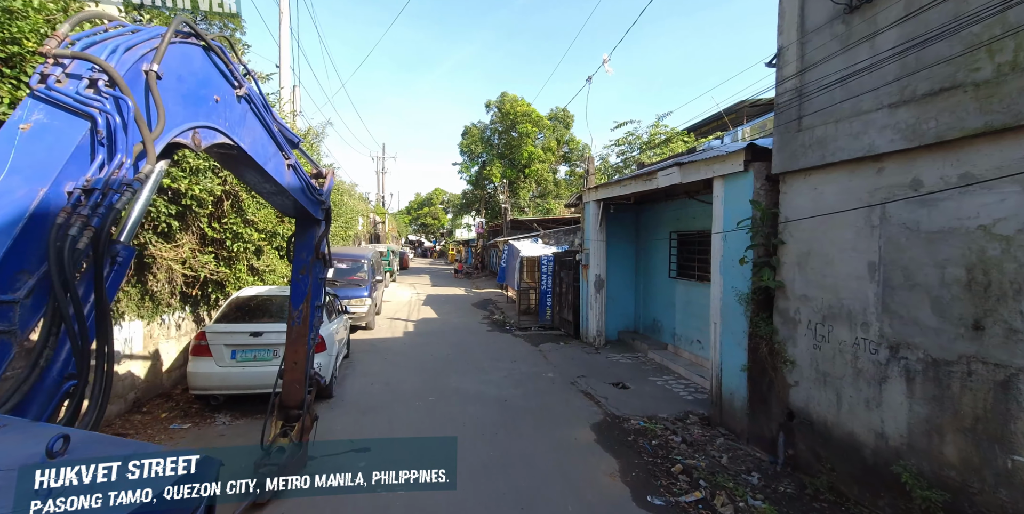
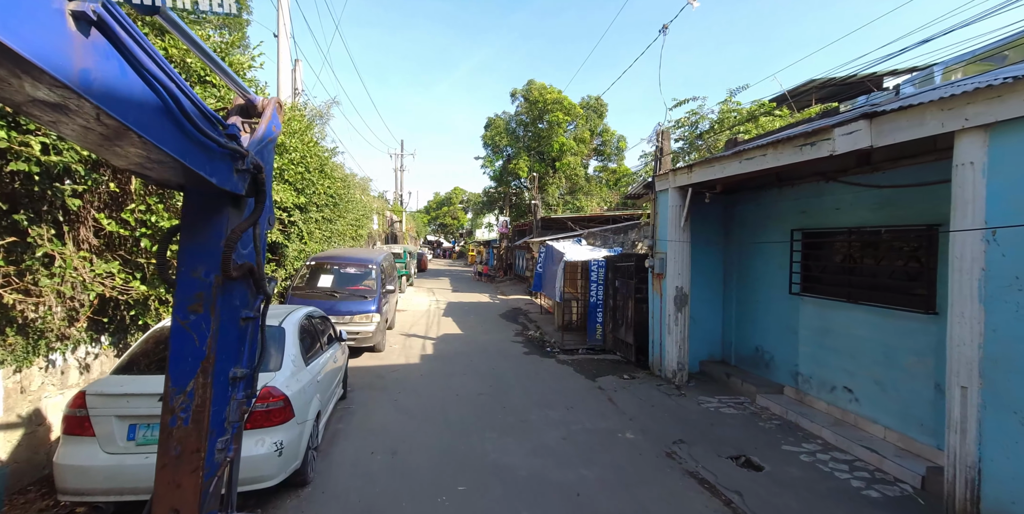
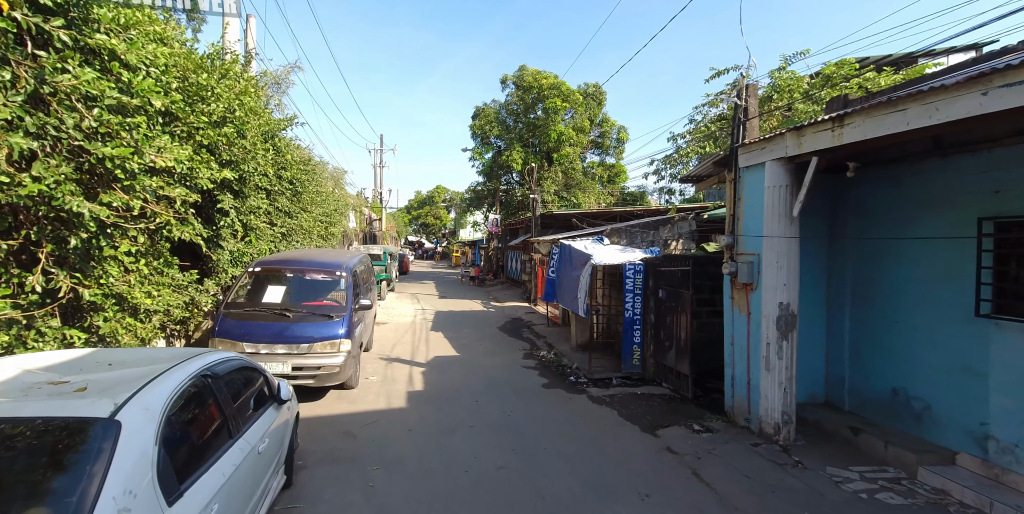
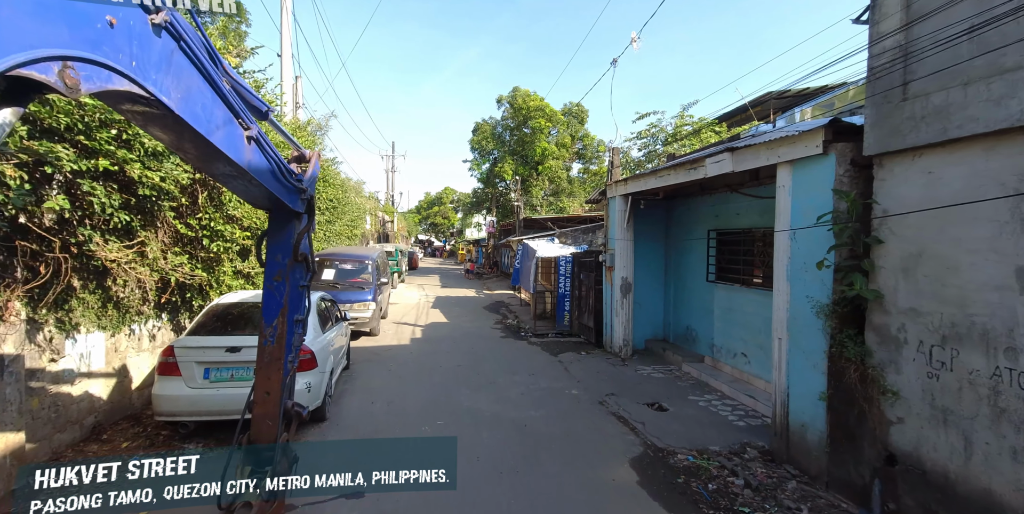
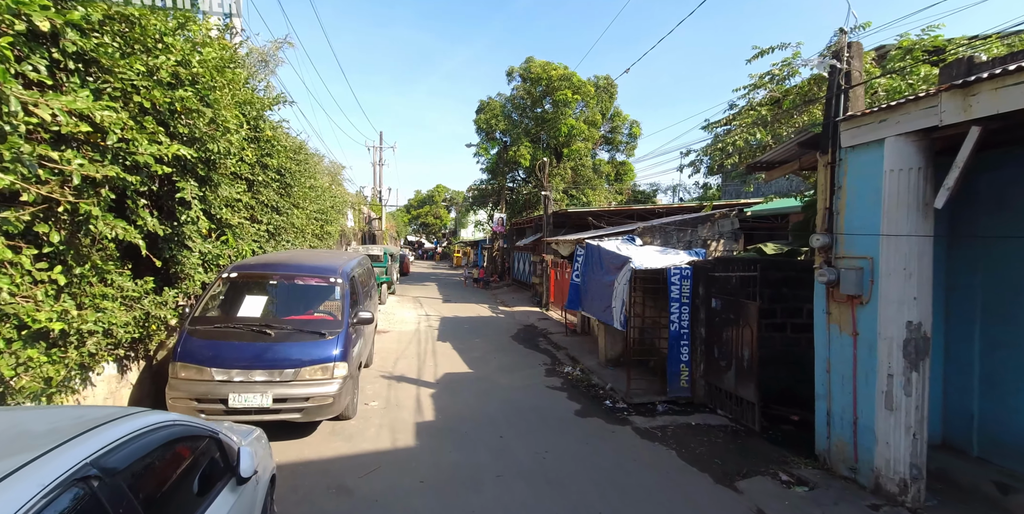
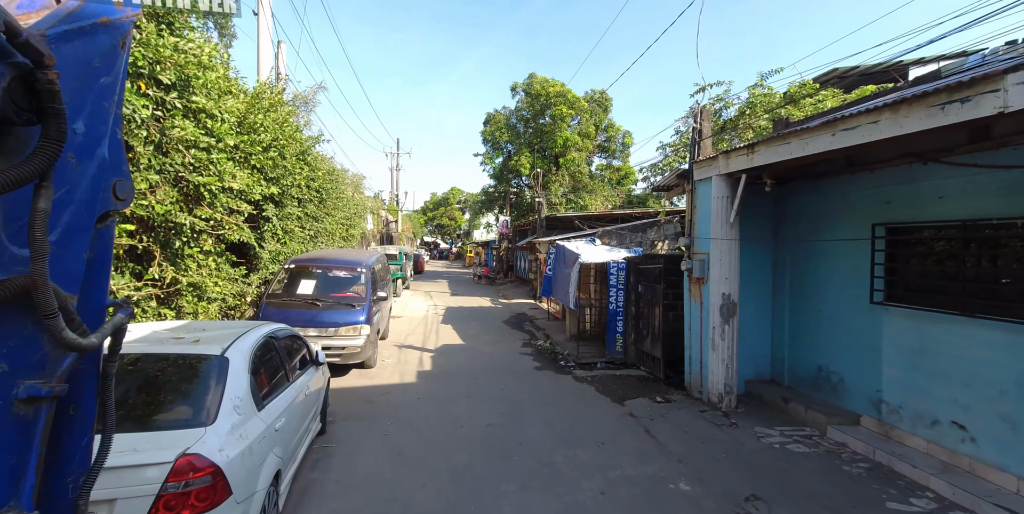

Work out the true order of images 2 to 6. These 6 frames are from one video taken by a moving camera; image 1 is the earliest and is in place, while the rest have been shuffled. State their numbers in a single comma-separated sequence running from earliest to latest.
4, 2, 6, 3, 5
